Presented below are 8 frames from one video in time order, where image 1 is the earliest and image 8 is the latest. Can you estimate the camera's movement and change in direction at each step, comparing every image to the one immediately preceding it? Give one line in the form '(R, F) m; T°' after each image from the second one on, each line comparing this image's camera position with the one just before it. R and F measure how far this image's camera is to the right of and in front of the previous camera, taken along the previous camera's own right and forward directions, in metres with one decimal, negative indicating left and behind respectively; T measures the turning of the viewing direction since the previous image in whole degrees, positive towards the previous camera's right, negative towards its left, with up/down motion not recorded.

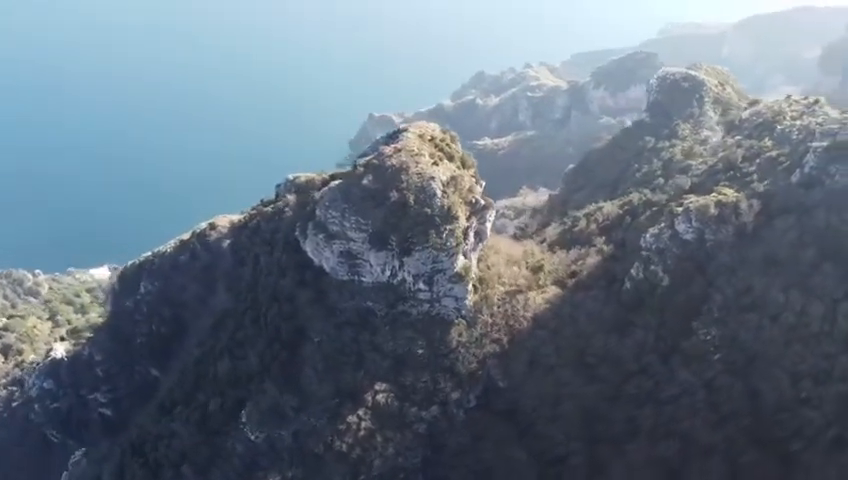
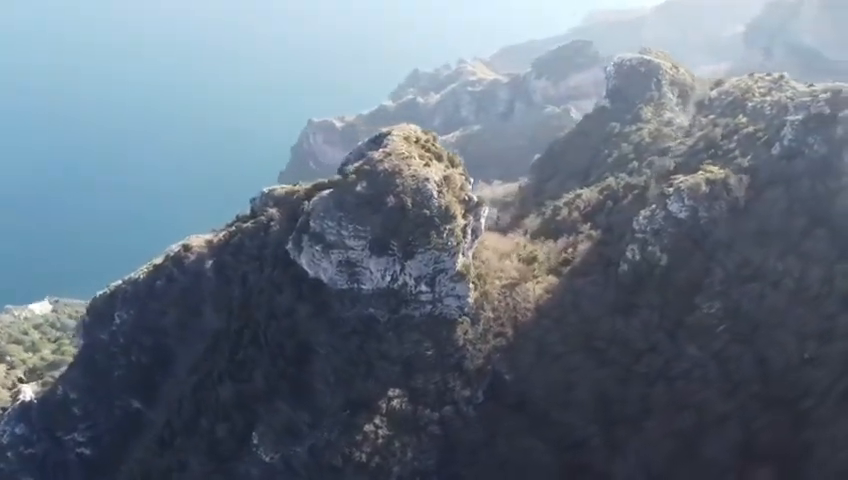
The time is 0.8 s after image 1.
(-3.4, +0.2) m; +5°
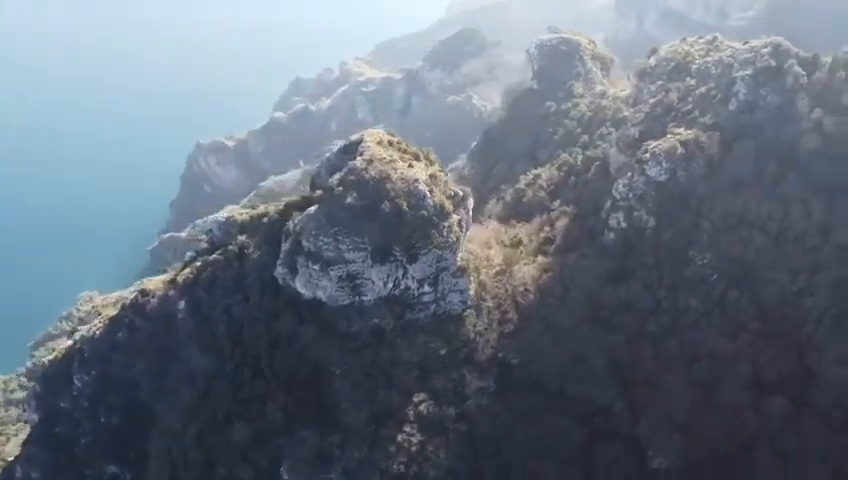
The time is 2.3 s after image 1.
(-6.1, +0.7) m; +9°
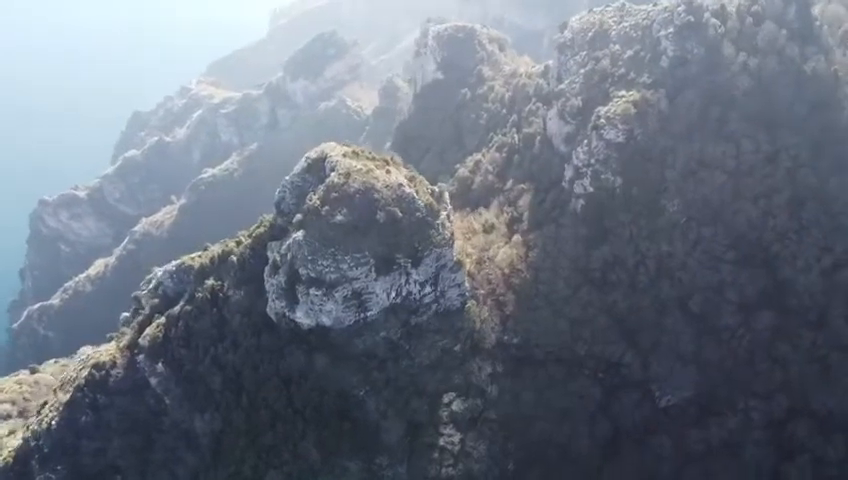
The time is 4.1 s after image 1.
(-7.6, +1.0) m; +12°
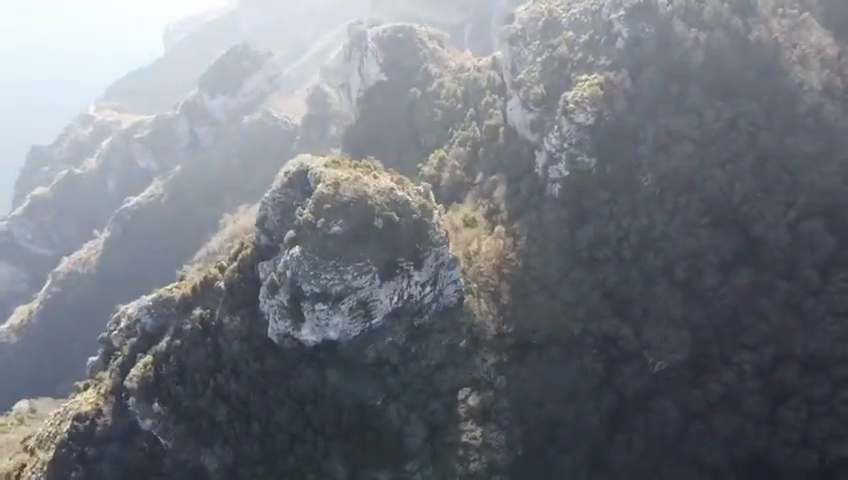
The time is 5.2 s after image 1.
(-4.4, +0.3) m; +7°
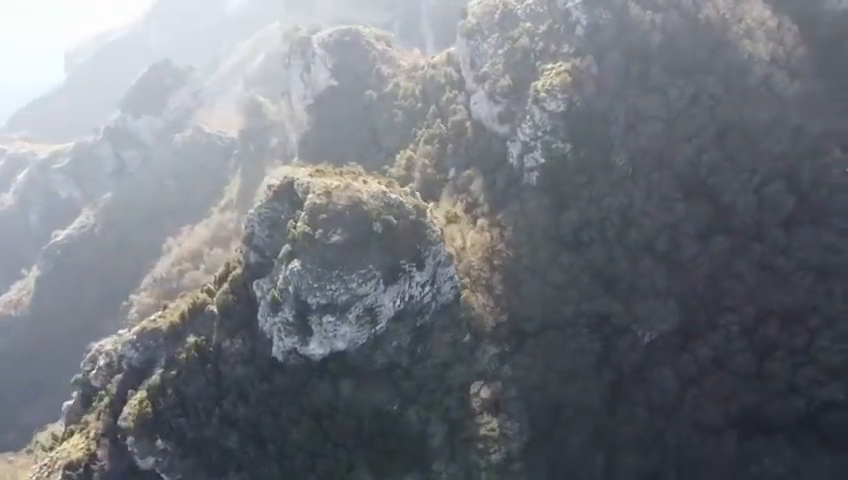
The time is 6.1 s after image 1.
(-3.9, +0.2) m; +6°
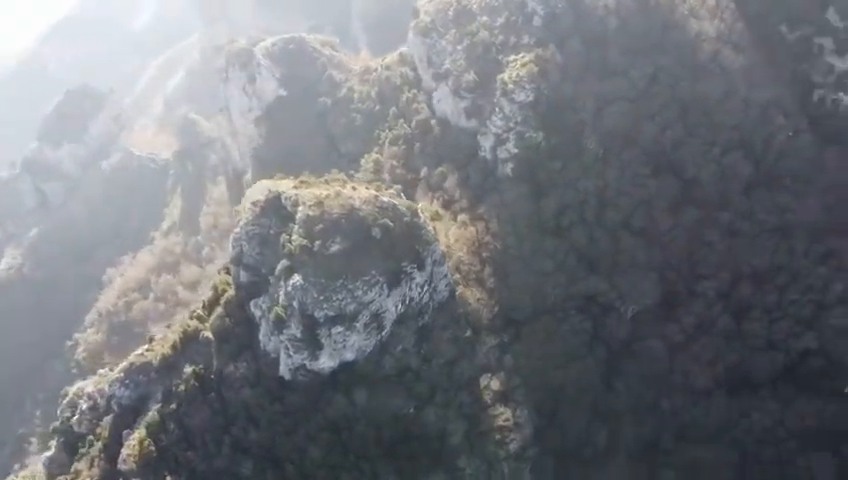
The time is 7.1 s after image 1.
(-3.9, +0.2) m; +6°
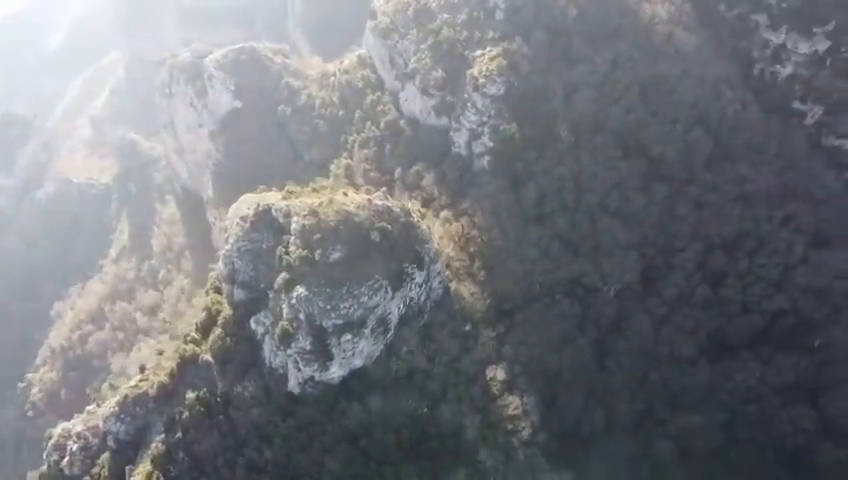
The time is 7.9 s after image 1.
(-3.3, +0.1) m; +5°
